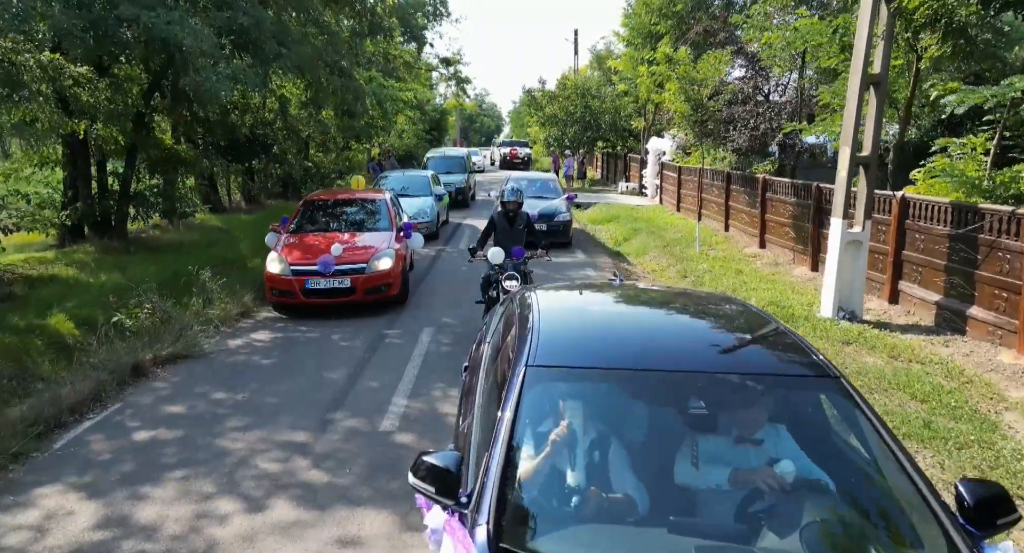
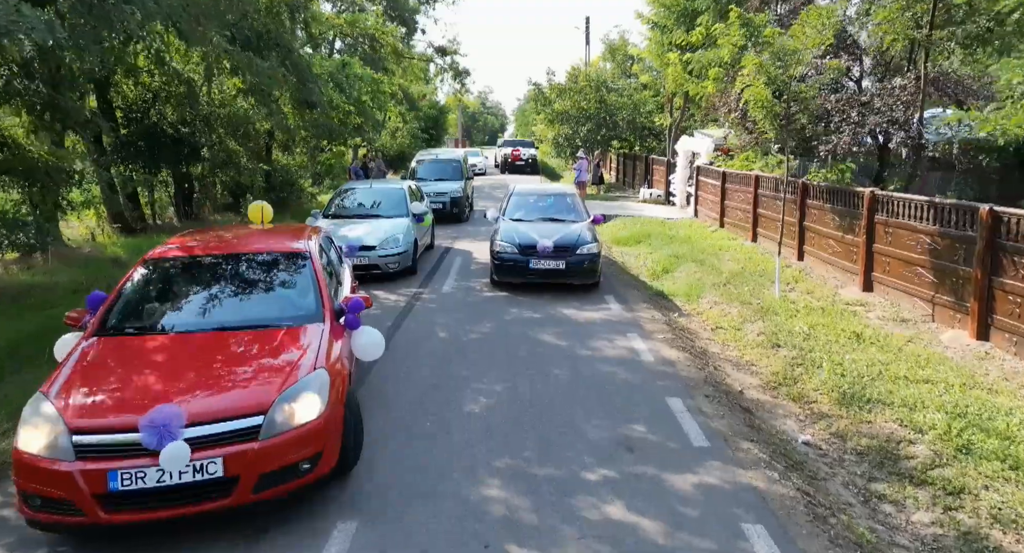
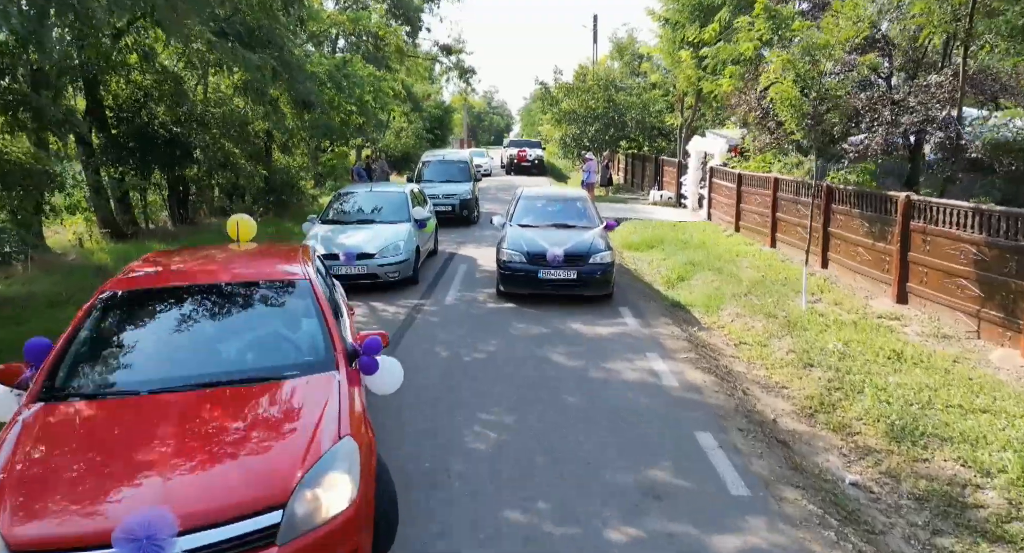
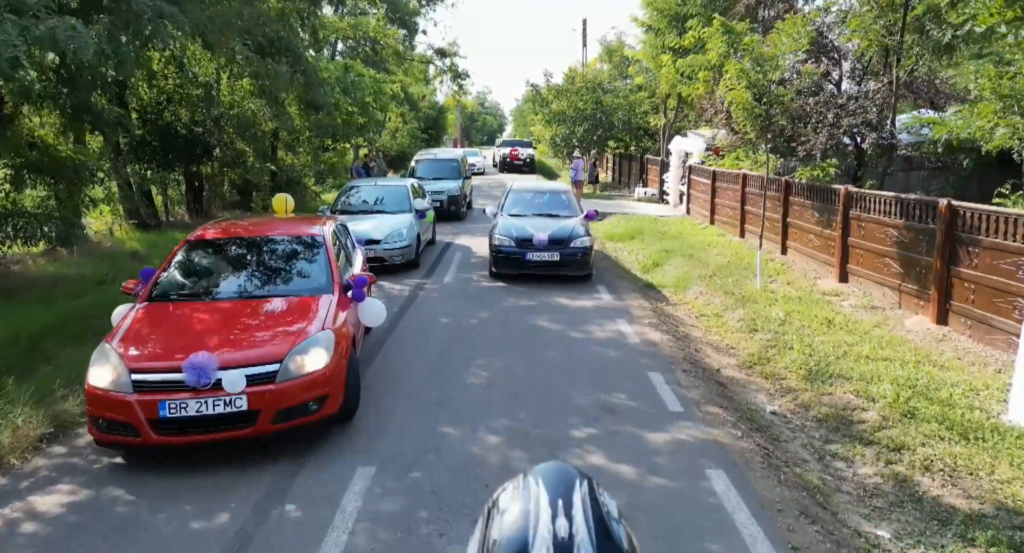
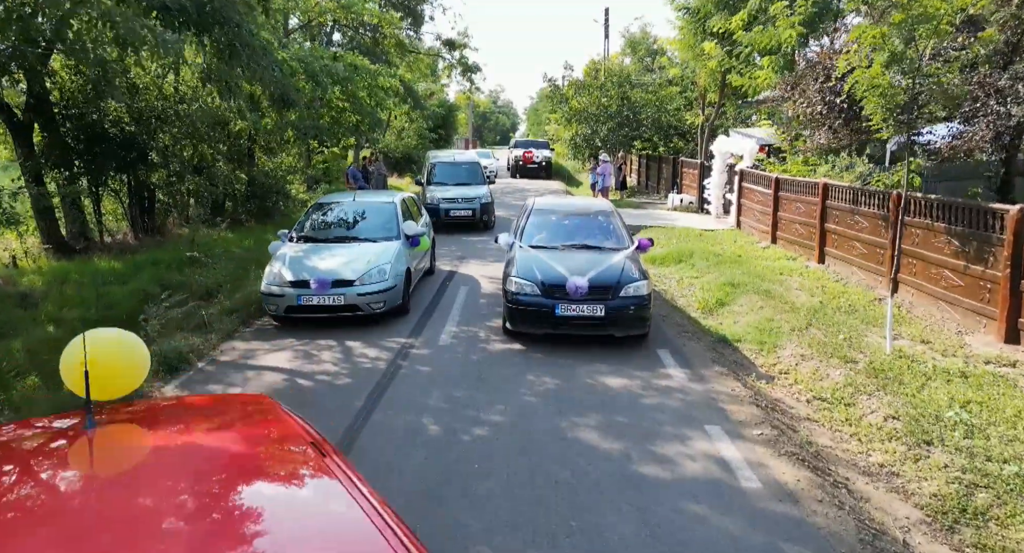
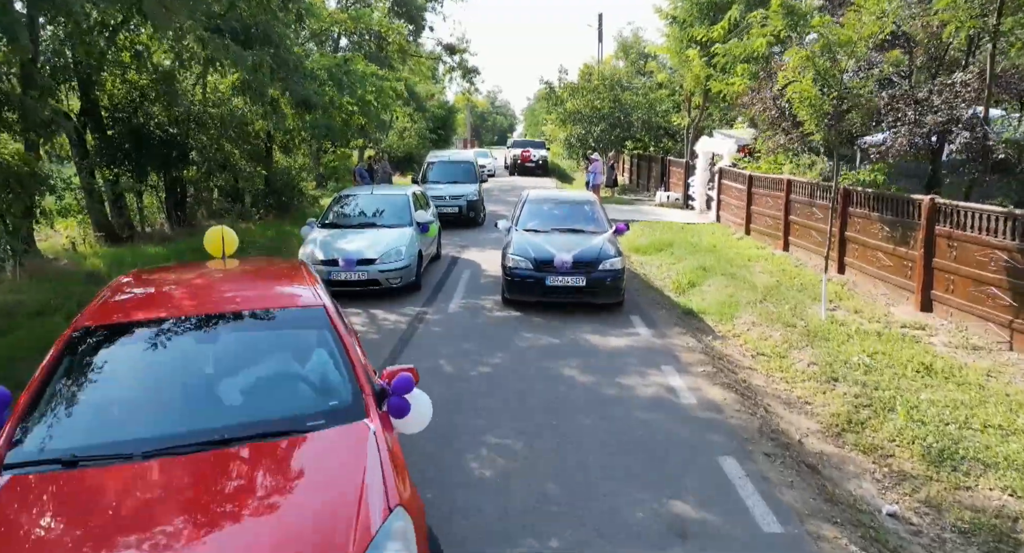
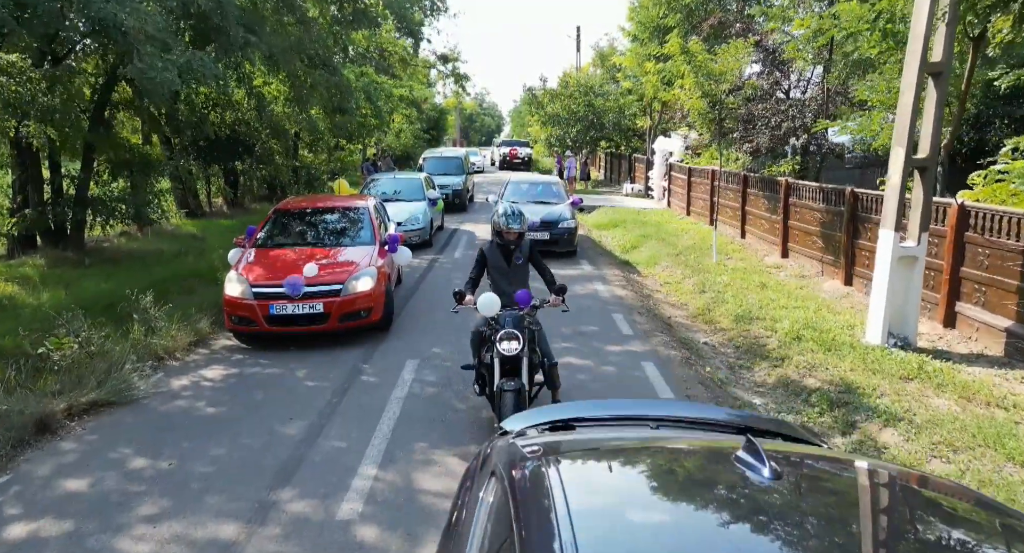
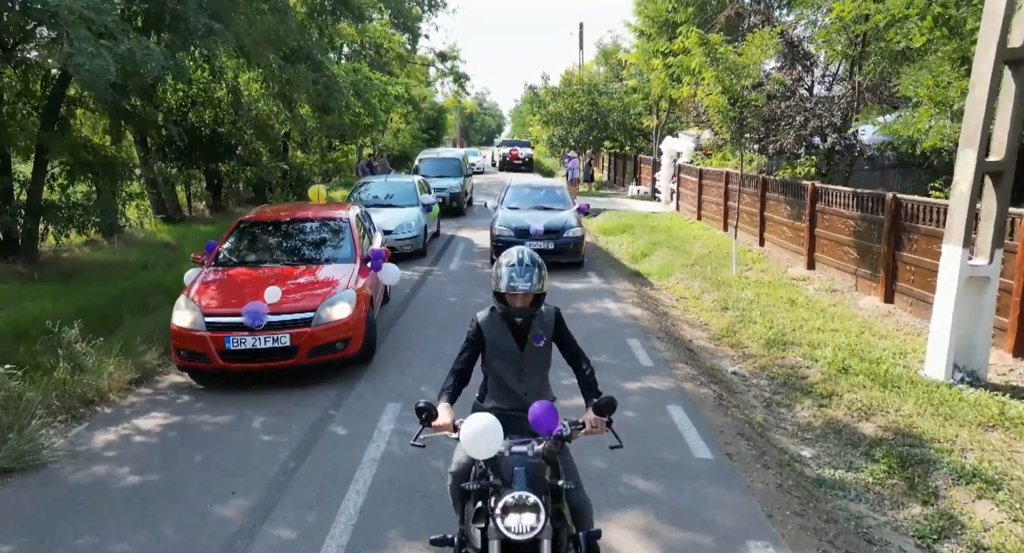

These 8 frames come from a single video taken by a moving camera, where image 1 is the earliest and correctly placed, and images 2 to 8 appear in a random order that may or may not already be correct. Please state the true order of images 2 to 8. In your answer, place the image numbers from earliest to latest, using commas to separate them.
7, 8, 4, 2, 3, 6, 5
